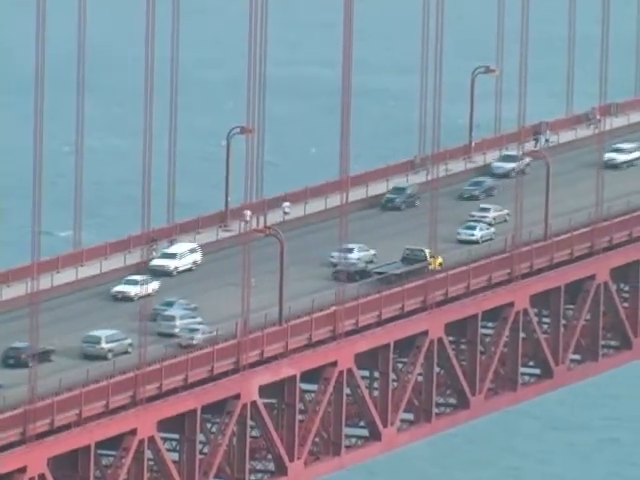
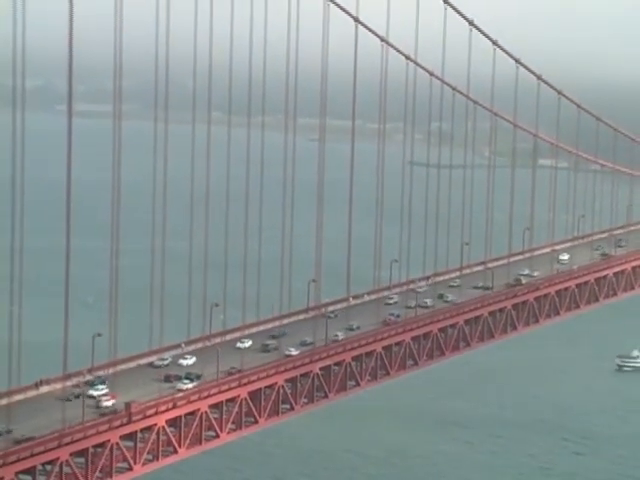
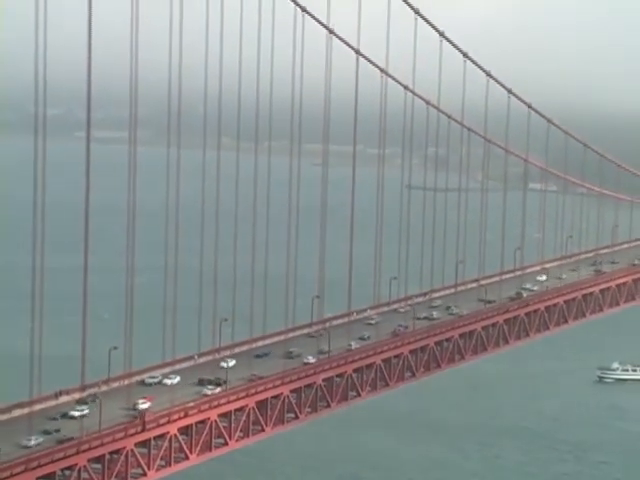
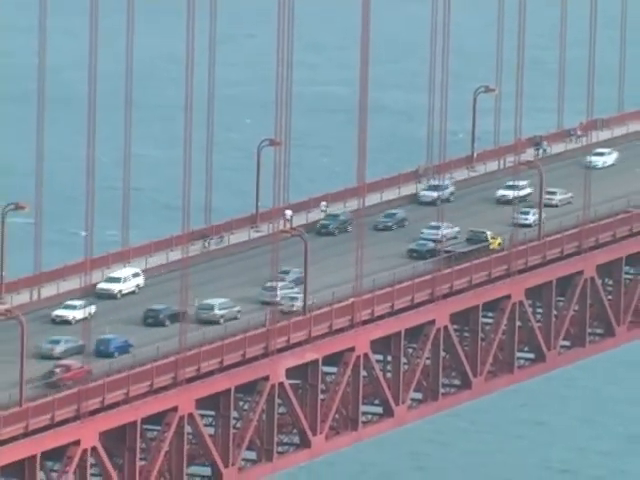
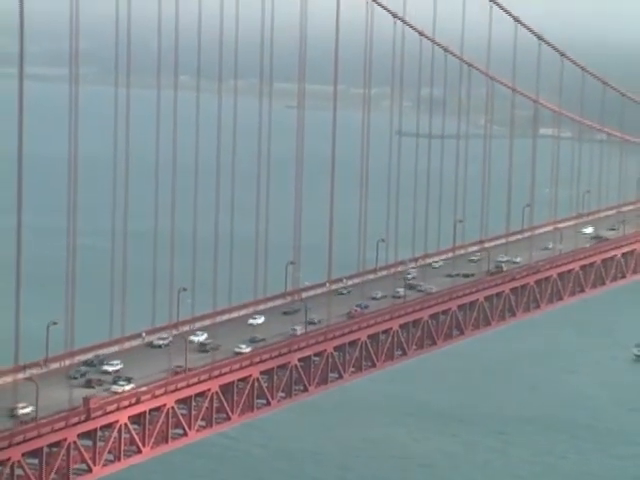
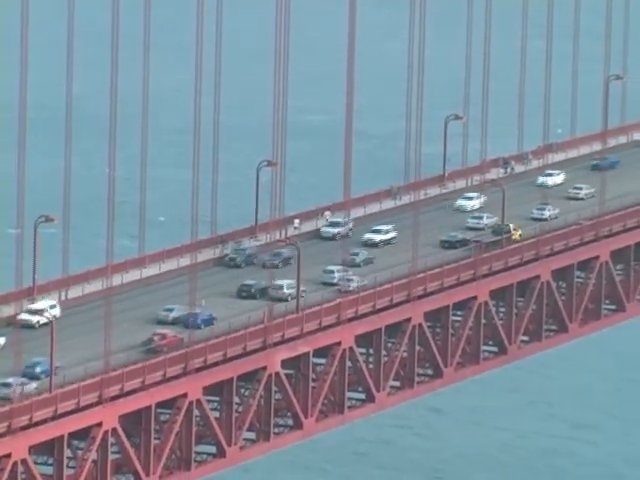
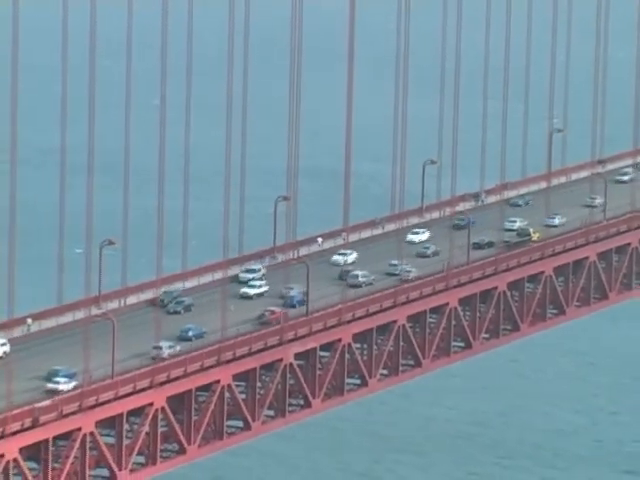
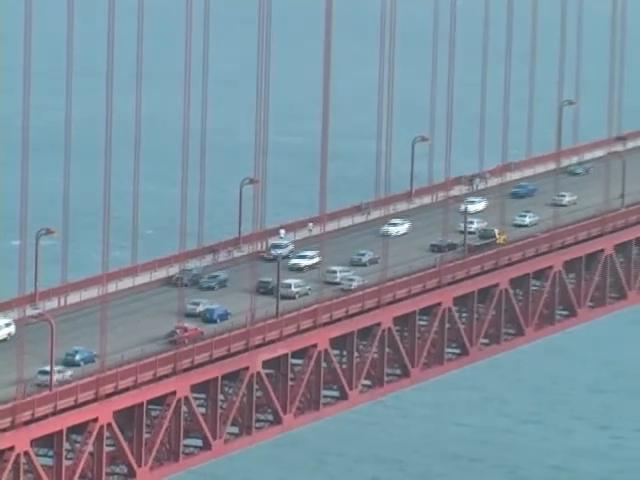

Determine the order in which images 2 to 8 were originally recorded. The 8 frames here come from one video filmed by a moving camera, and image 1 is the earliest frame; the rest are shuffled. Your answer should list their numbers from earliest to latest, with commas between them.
4, 6, 8, 7, 5, 2, 3
